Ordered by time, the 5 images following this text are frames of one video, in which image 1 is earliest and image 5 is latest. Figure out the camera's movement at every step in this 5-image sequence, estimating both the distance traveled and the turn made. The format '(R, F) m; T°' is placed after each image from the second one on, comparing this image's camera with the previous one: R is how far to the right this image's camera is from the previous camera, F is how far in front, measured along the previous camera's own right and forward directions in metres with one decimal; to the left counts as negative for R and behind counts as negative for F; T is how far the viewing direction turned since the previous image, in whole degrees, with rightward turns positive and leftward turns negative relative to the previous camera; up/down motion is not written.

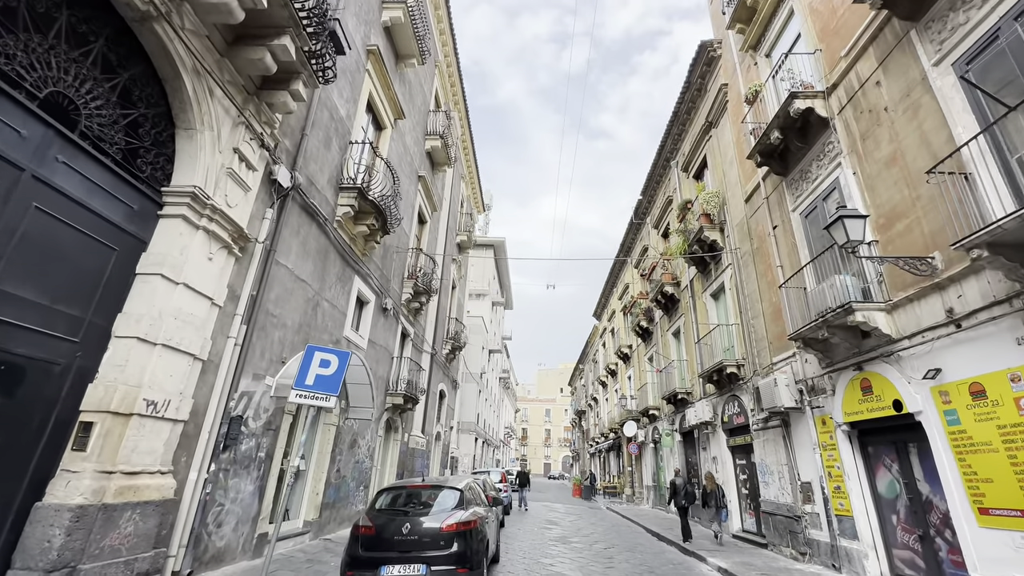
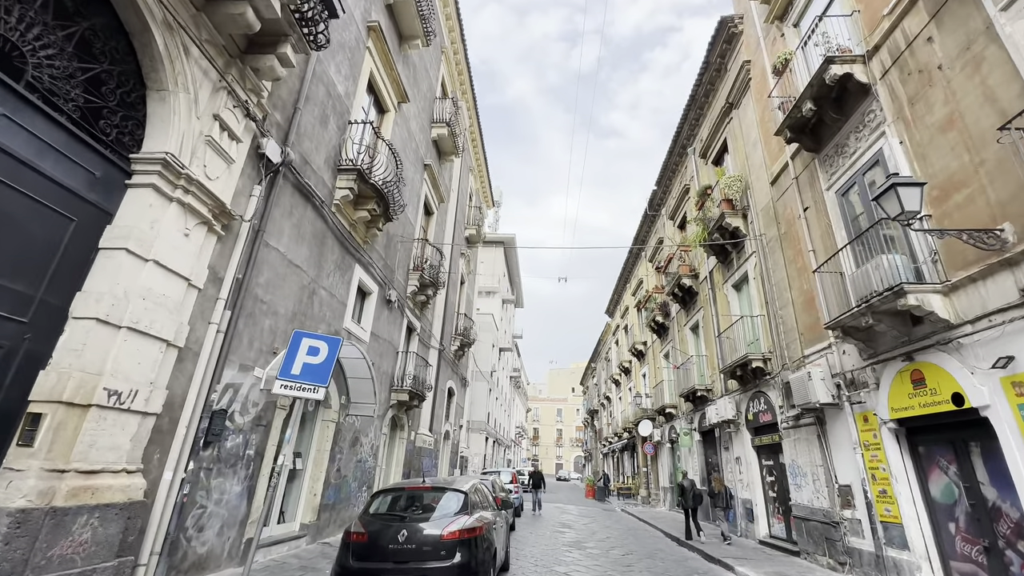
(0.0, +0.6) m; -1°
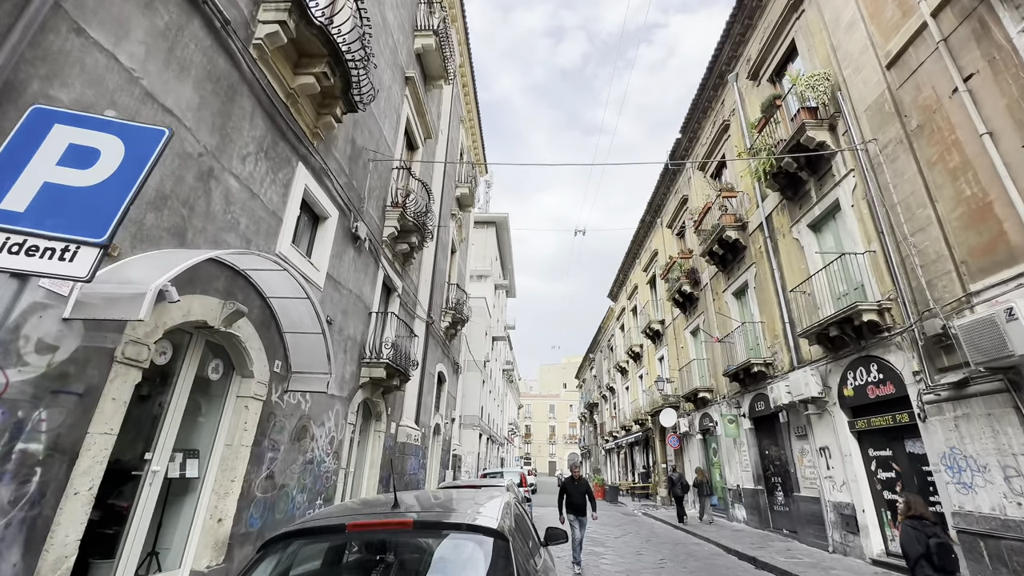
(-0.6, +3.3) m; +2°
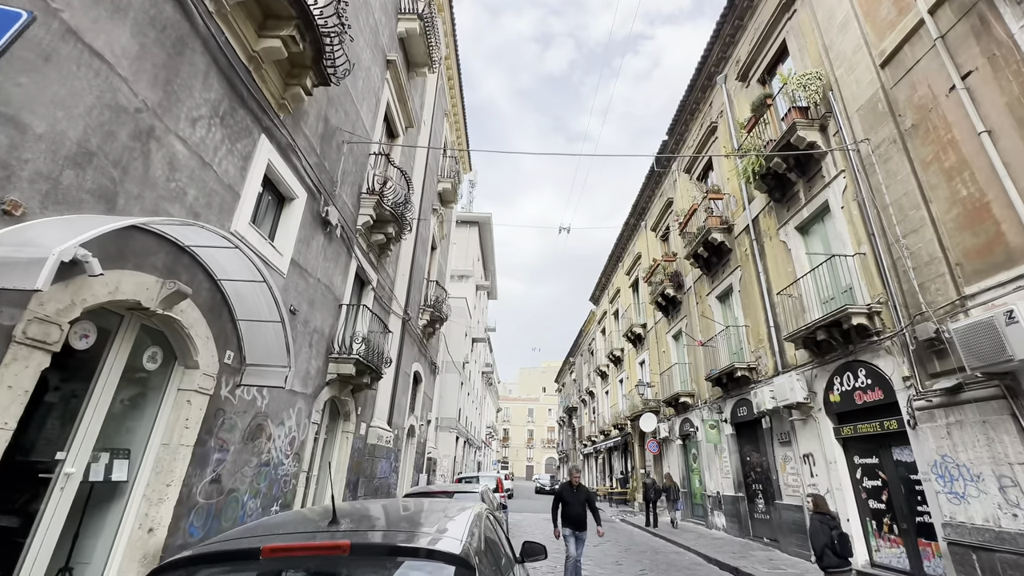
(0.0, +0.5) m; +2°
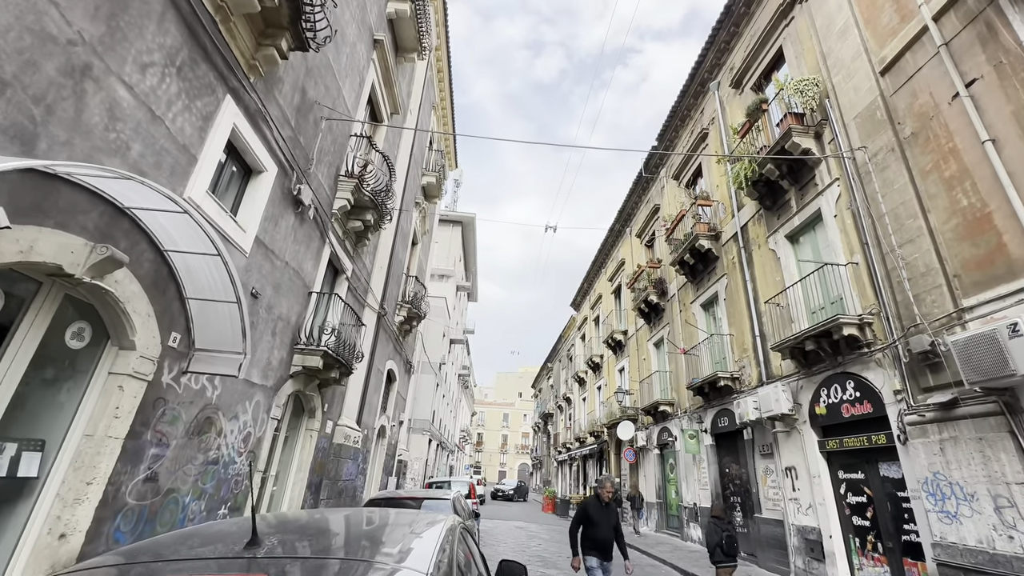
(0.0, +0.4) m; +2°
